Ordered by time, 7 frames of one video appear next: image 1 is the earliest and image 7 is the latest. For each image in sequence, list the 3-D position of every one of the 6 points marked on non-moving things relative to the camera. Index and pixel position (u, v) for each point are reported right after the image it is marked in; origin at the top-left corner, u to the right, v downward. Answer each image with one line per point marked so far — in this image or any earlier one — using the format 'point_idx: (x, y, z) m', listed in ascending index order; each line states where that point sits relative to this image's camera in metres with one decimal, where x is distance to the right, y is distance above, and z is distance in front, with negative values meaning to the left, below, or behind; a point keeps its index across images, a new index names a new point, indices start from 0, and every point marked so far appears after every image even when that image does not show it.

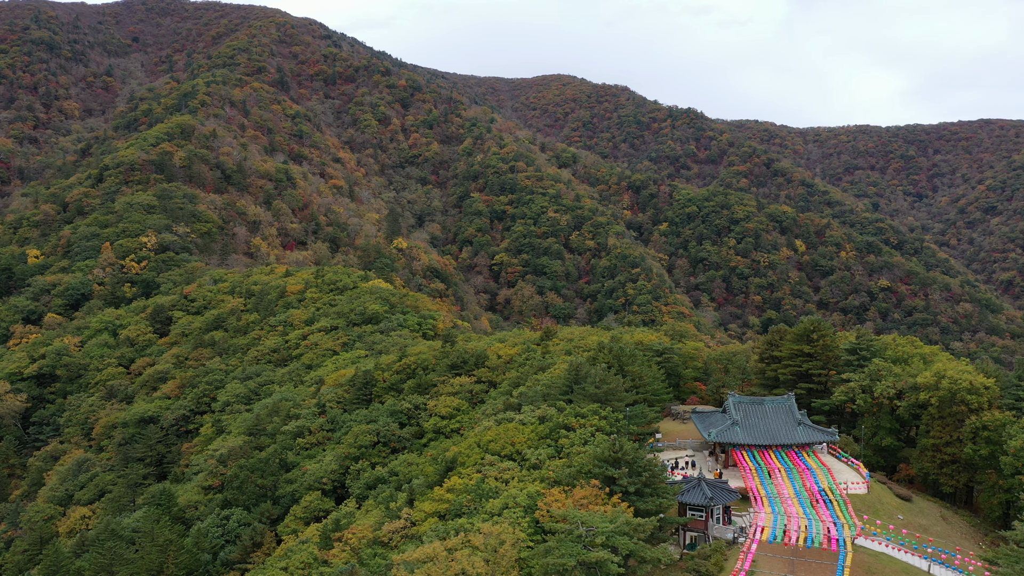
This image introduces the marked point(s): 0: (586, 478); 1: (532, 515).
0: (+2.2, -5.1, +15.6) m
1: (+0.6, -5.7, +14.6) m
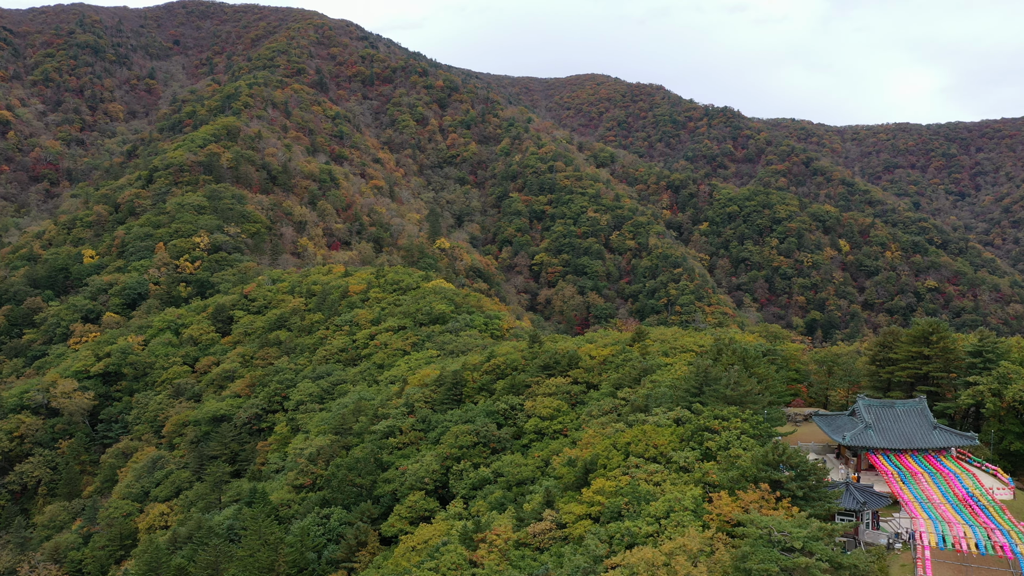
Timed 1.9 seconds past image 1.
0: (+6.5, -5.3, +15.8) m
1: (+4.9, -5.9, +14.9) m
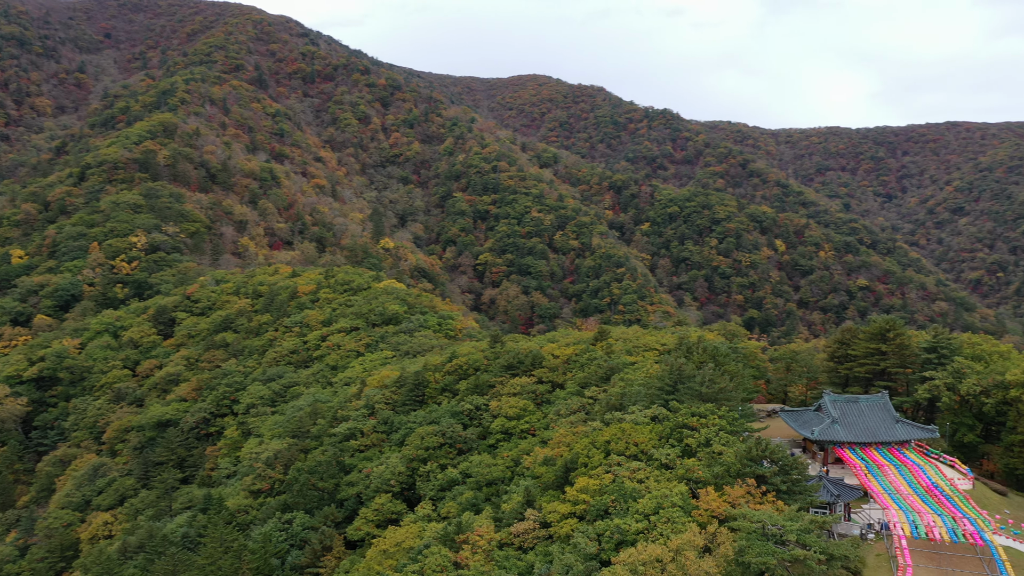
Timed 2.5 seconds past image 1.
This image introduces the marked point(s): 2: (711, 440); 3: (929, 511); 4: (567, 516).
0: (+6.1, -5.2, +15.9) m
1: (+4.6, -5.8, +14.9) m
2: (+6.4, -4.9, +18.9) m
3: (+12.3, -6.6, +17.2) m
4: (+1.7, -6.8, +17.4) m
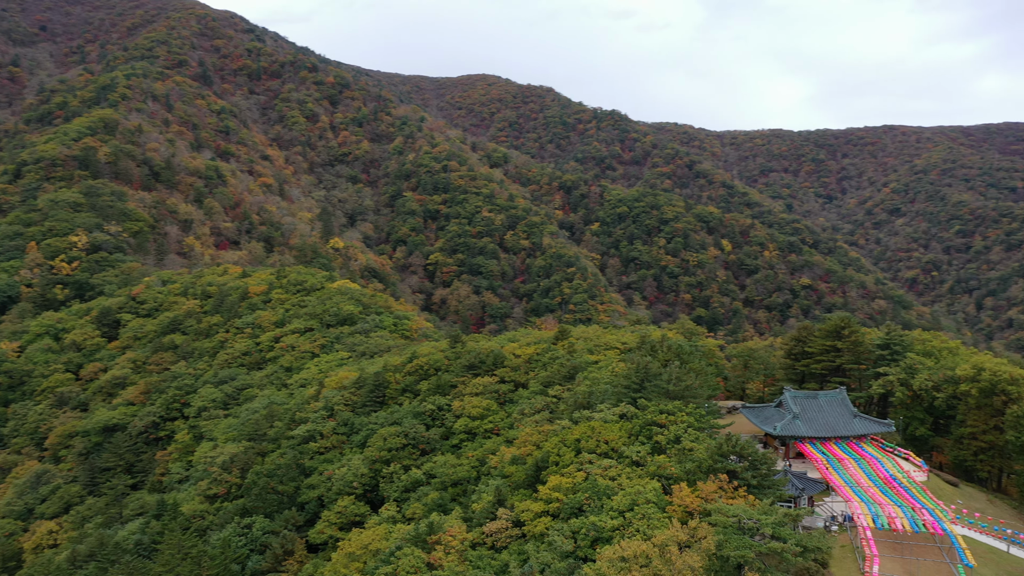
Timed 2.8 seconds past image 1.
0: (+5.4, -5.1, +16.0) m
1: (+3.9, -5.7, +14.9) m
2: (+5.5, -4.8, +19.0) m
3: (+11.5, -6.5, +17.6) m
4: (+0.8, -6.7, +17.2) m
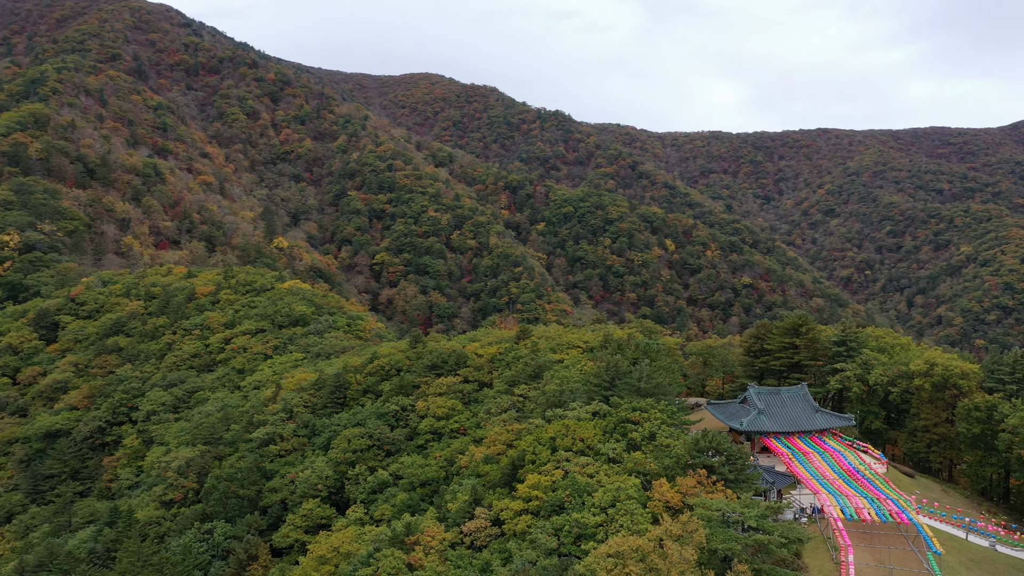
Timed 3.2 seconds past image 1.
0: (+4.8, -5.0, +16.1) m
1: (+3.4, -5.6, +14.9) m
2: (+4.7, -4.7, +19.1) m
3: (+10.7, -6.4, +18.2) m
4: (+0.2, -6.6, +16.9) m
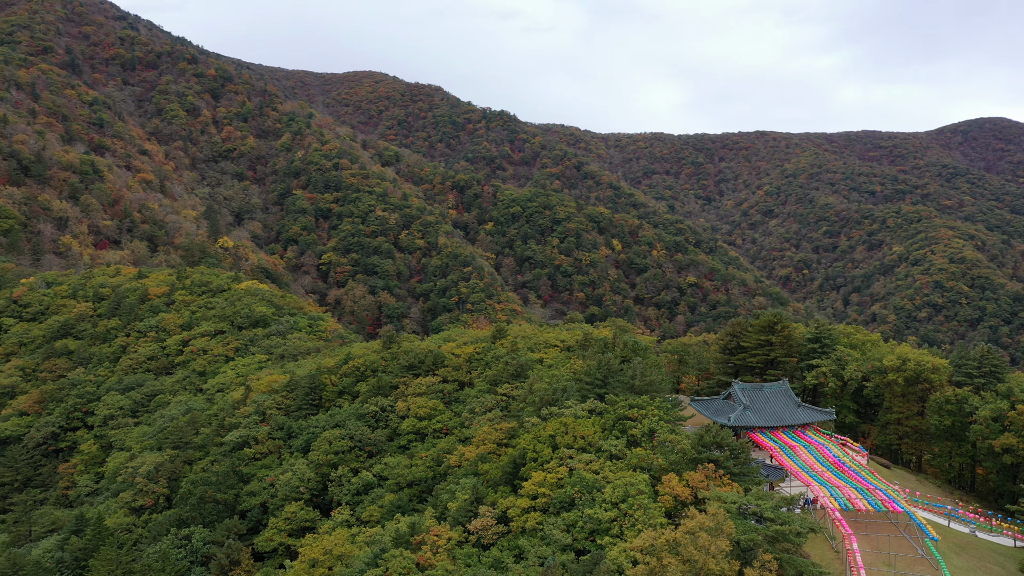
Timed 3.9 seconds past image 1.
0: (+5.0, -5.0, +16.5) m
1: (+3.7, -5.6, +15.2) m
2: (+4.7, -4.7, +19.4) m
3: (+10.8, -6.4, +18.9) m
4: (+0.3, -6.6, +17.1) m
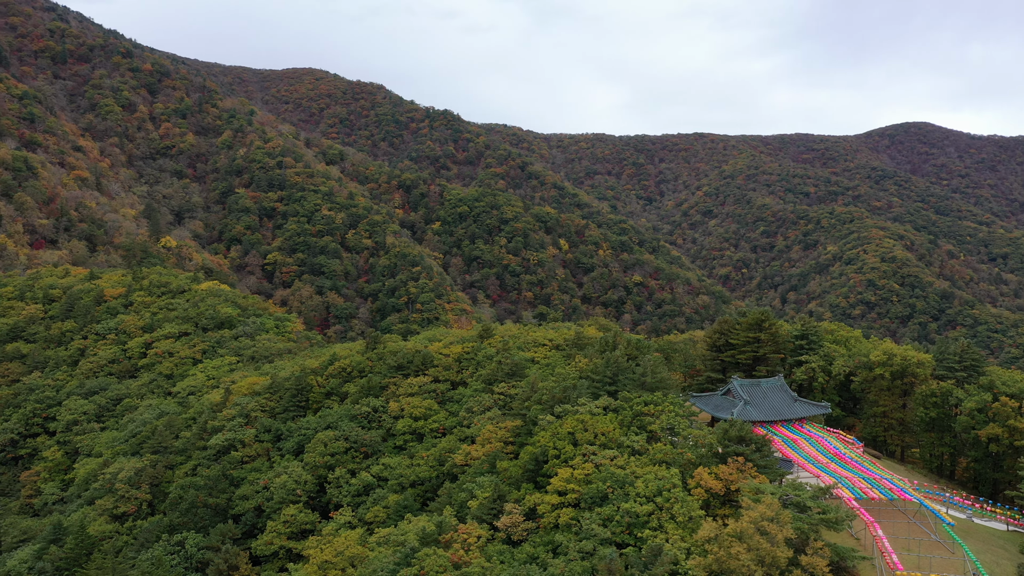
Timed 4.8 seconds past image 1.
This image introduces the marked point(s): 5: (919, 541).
0: (+5.9, -5.0, +17.0) m
1: (+4.6, -5.6, +15.7) m
2: (+5.4, -4.7, +20.0) m
3: (+11.6, -6.3, +19.8) m
4: (+1.2, -6.6, +17.4) m
5: (+11.4, -7.2, +16.7) m
